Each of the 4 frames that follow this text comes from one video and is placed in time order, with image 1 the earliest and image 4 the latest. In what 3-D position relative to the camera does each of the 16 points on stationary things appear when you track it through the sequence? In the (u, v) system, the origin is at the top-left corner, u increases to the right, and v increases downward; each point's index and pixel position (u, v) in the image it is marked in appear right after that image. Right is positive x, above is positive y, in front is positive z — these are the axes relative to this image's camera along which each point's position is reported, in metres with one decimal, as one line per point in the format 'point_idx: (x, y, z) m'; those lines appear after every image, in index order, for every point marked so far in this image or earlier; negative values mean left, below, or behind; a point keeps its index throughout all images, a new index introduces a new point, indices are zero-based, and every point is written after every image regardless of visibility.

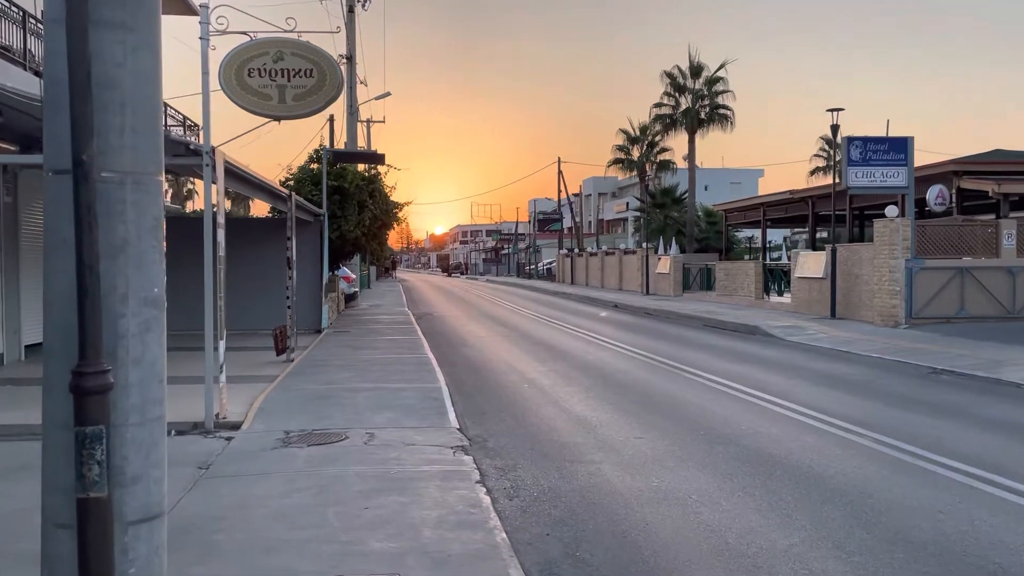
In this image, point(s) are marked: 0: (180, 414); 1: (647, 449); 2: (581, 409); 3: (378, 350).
0: (-3.9, -1.5, +9.7) m
1: (+1.4, -1.7, +8.6) m
2: (+0.9, -1.6, +10.8) m
3: (-2.6, -1.2, +16.6) m
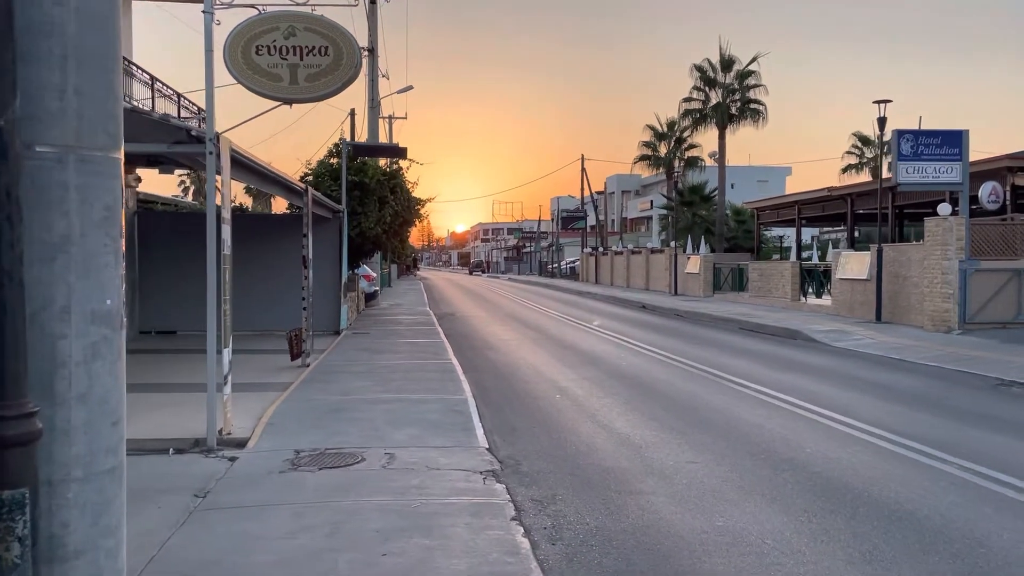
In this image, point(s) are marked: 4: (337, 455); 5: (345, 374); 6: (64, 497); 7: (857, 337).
0: (-3.5, -1.5, +8.8) m
1: (+1.7, -1.7, +7.5) m
2: (+1.3, -1.6, +9.8) m
3: (-2.1, -1.3, +15.6) m
4: (-1.7, -1.6, +8.0) m
5: (-2.5, -1.3, +12.6) m
6: (-1.6, -0.7, +2.9) m
7: (+8.1, -1.1, +19.5) m
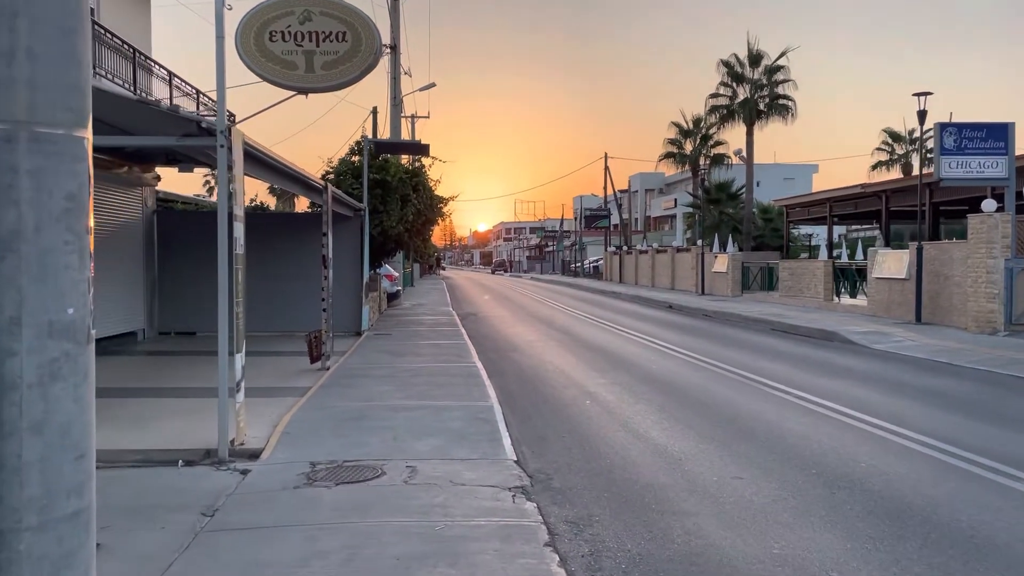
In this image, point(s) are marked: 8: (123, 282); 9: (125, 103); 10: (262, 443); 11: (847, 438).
0: (-3.2, -1.5, +8.3) m
1: (+2.0, -1.7, +6.9) m
2: (+1.6, -1.6, +9.2) m
3: (-1.6, -1.3, +15.1) m
4: (-1.4, -1.6, +7.5) m
5: (-2.1, -1.3, +12.1) m
6: (-1.4, -0.8, +2.4) m
7: (+8.6, -1.1, +18.7) m
8: (-8.5, +0.1, +18.2) m
9: (-3.6, +1.7, +7.8) m
10: (-2.5, -1.5, +8.2) m
11: (+3.7, -1.7, +9.3) m
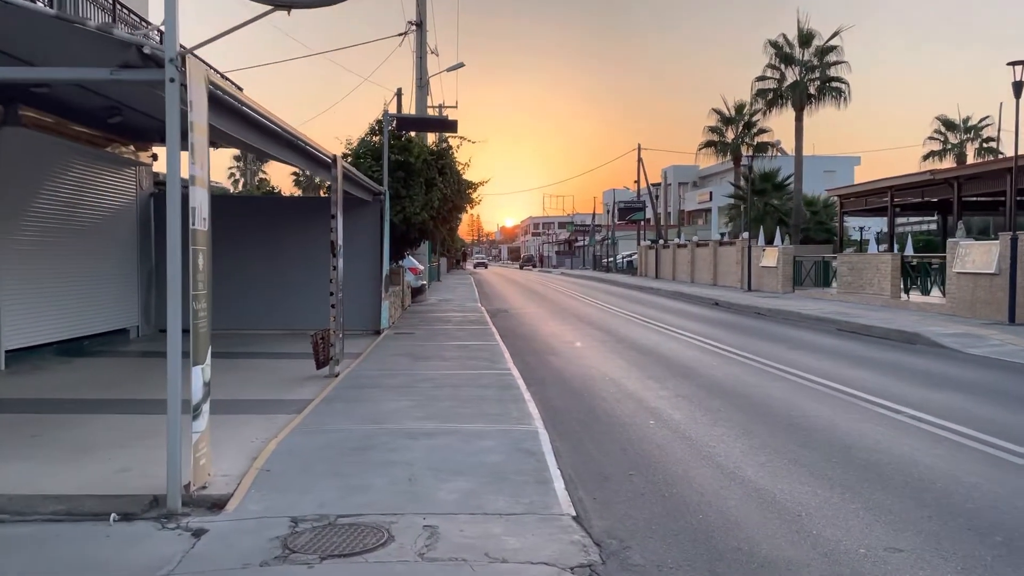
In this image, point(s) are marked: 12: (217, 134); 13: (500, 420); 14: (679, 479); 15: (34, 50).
0: (-2.8, -1.4, +6.2) m
1: (+2.4, -1.7, +4.7) m
2: (+2.1, -1.6, +7.0) m
3: (-1.0, -1.1, +13.0) m
4: (-1.0, -1.5, +5.3) m
5: (-1.6, -1.2, +10.0) m
6: (-1.2, -0.7, +0.3) m
7: (+9.4, -1.1, +16.2) m
8: (-7.8, +0.3, +16.3) m
9: (-3.2, +1.8, +5.7) m
10: (-2.1, -1.4, +6.1) m
11: (+4.2, -1.6, +6.9) m
12: (-3.9, +2.1, +11.2) m
13: (-0.1, -1.3, +8.4) m
14: (+1.4, -1.6, +6.9) m
15: (-3.8, +1.8, +6.5) m
